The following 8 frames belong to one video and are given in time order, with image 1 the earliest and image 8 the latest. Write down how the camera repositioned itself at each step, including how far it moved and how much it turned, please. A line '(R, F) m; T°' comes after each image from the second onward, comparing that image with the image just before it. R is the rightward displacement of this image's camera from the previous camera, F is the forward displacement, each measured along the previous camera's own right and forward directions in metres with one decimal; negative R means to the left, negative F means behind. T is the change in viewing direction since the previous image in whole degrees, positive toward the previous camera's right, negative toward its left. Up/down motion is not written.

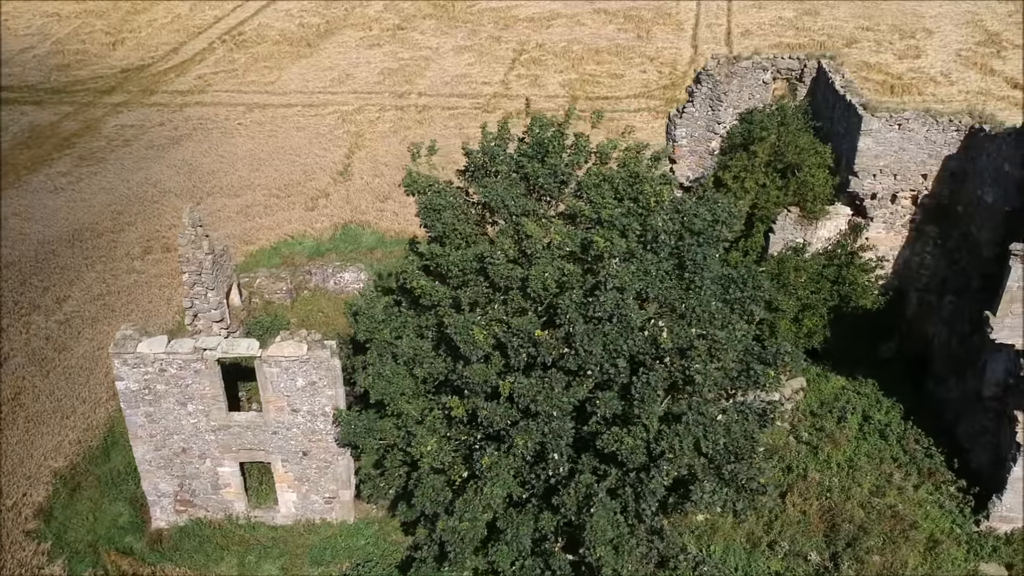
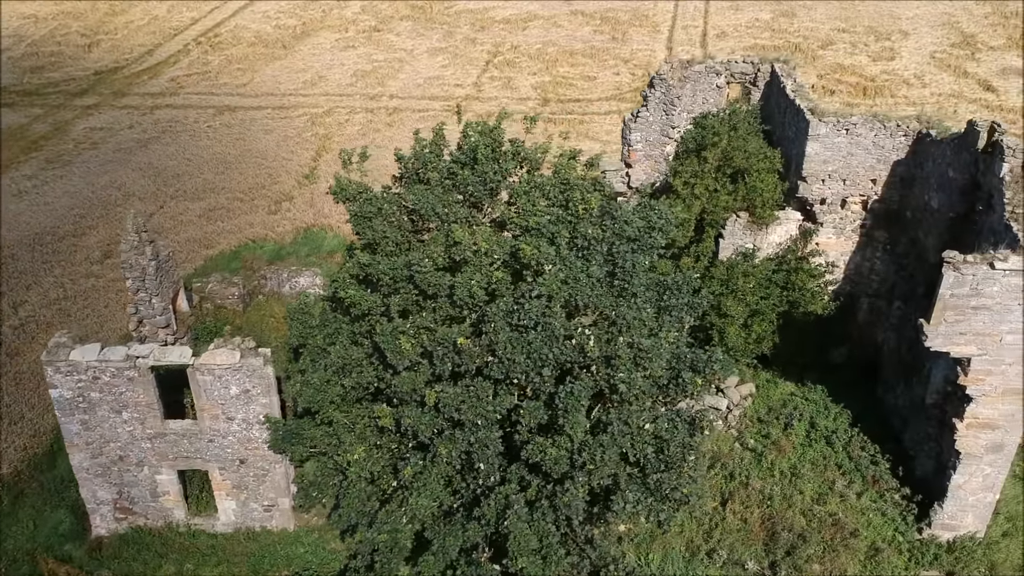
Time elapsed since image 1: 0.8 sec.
(+0.5, 0.0) m; 0°
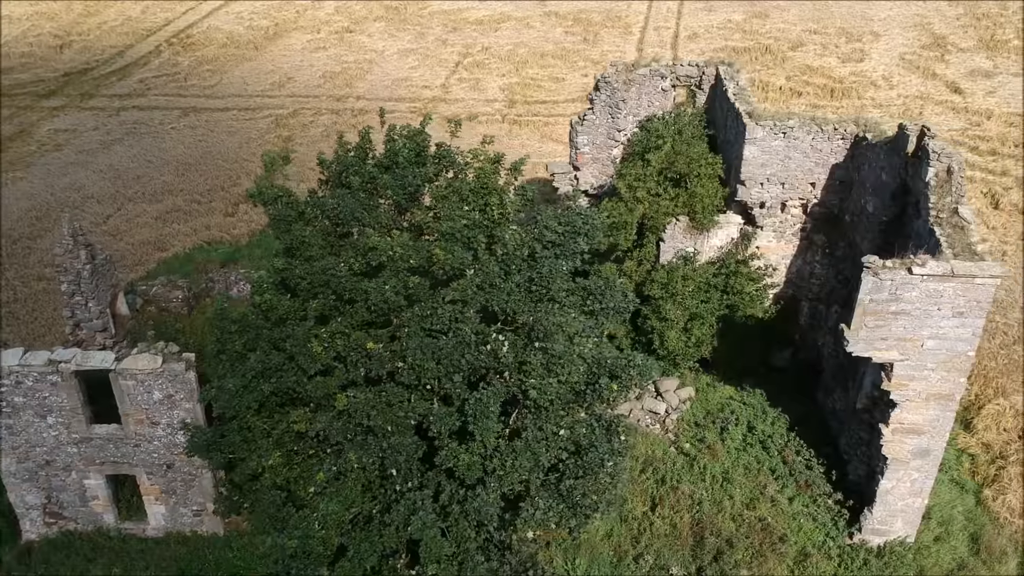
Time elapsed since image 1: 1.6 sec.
(+0.6, 0.0) m; 0°
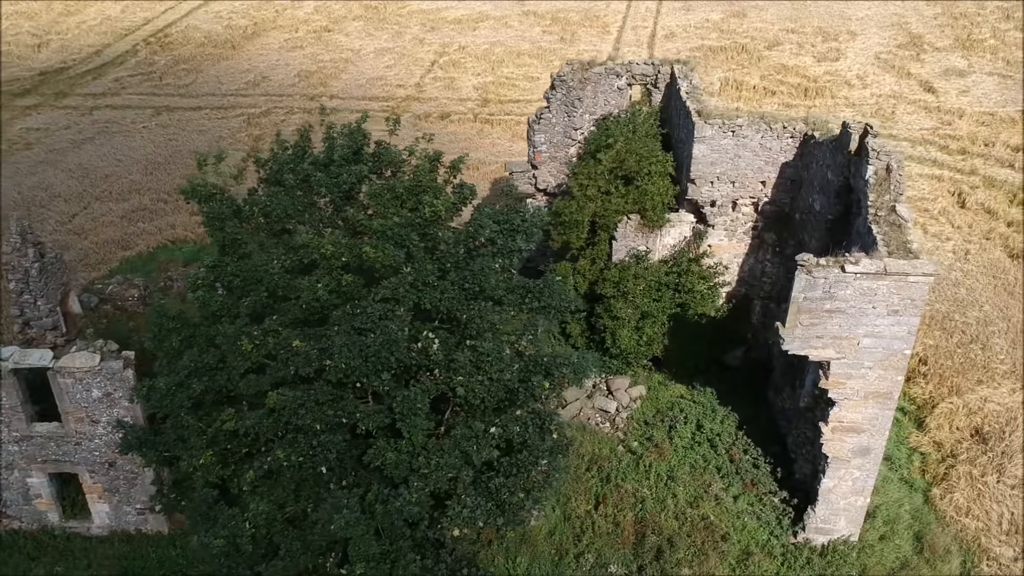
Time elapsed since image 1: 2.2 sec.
(+0.5, 0.0) m; 0°
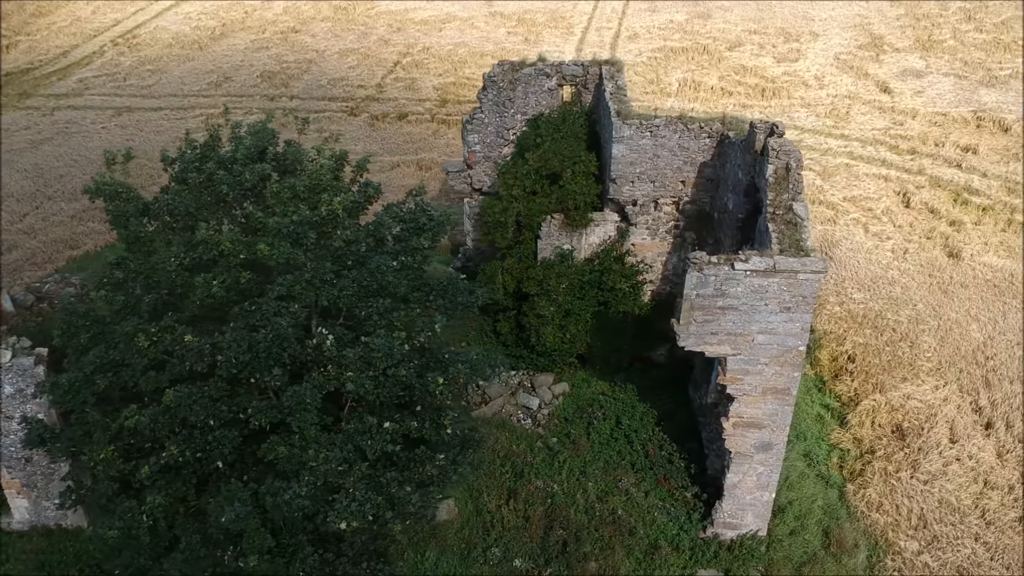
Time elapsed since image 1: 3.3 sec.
(+0.8, -0.1) m; 0°
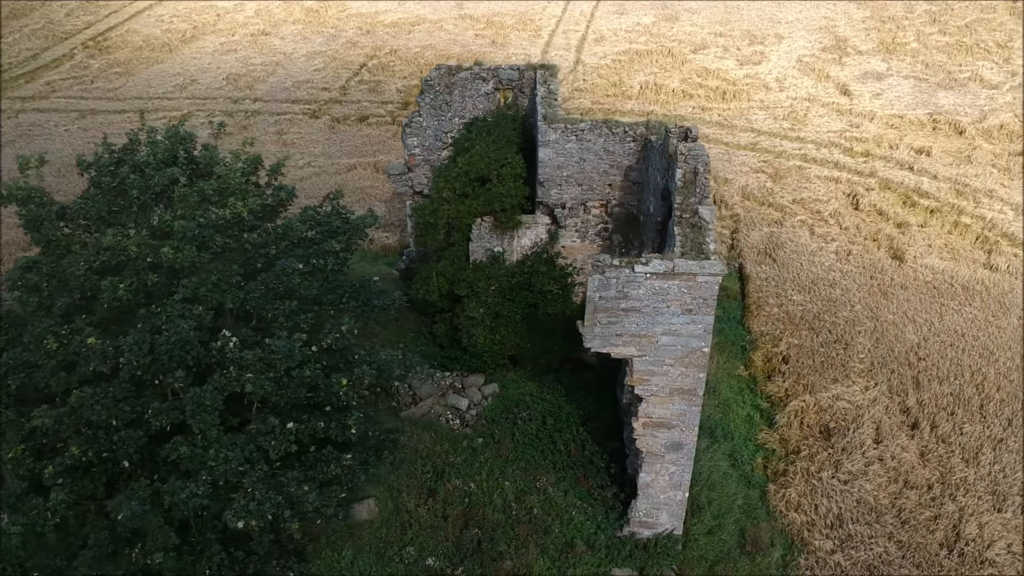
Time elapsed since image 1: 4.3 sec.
(+0.7, -0.1) m; 0°
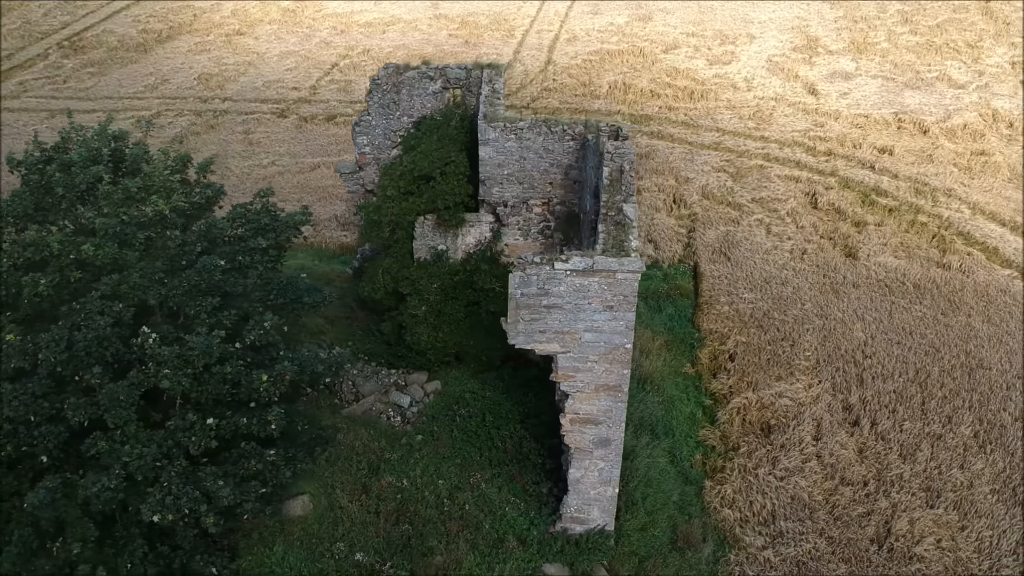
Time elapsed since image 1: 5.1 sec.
(+0.6, -0.1) m; 0°
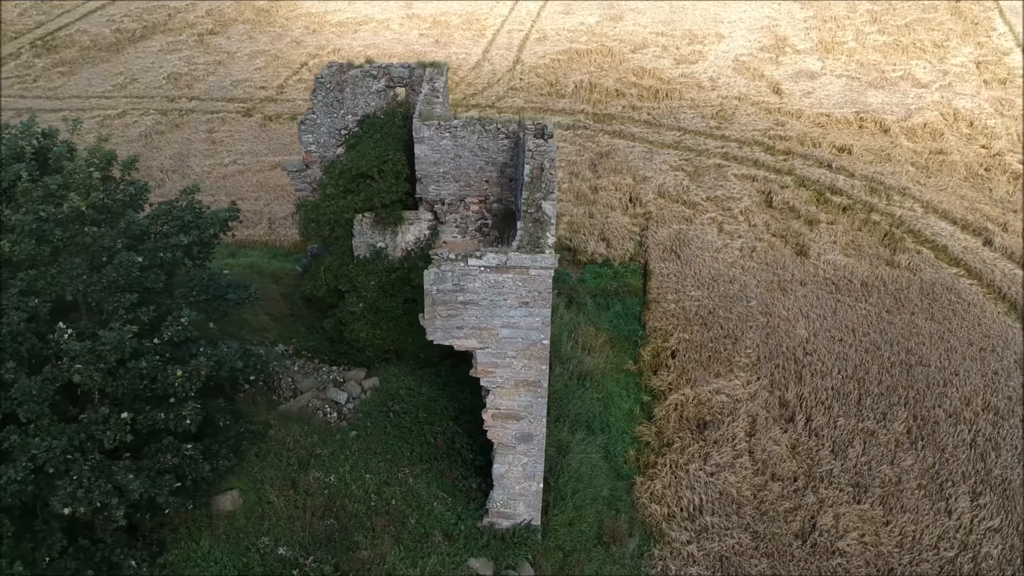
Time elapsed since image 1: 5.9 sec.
(+0.6, -0.1) m; 0°
